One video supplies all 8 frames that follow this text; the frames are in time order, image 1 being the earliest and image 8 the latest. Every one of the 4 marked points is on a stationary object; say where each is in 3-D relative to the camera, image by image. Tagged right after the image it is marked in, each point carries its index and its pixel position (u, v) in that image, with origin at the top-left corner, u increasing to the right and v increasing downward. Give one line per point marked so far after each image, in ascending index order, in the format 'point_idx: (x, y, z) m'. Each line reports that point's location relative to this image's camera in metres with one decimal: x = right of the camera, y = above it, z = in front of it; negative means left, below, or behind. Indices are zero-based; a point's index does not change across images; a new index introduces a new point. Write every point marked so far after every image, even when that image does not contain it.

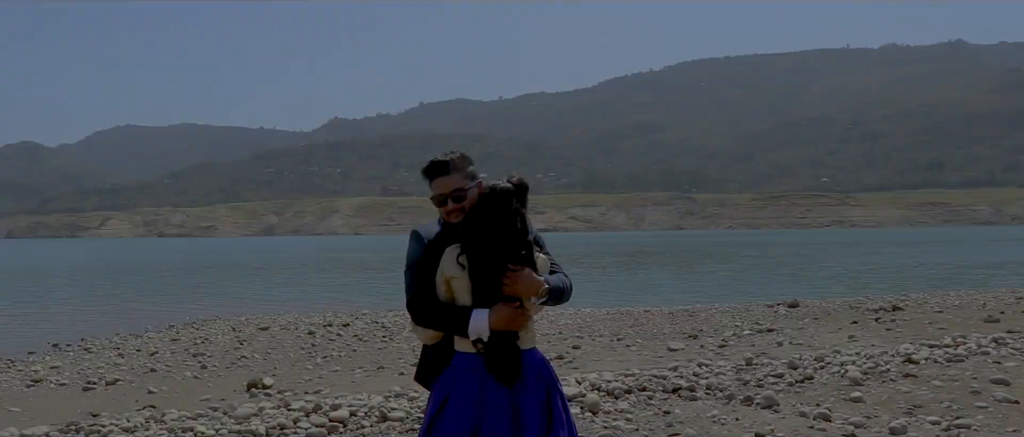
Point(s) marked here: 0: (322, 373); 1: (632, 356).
0: (-3.6, -3.0, +19.1) m
1: (+2.2, -2.5, +18.4) m
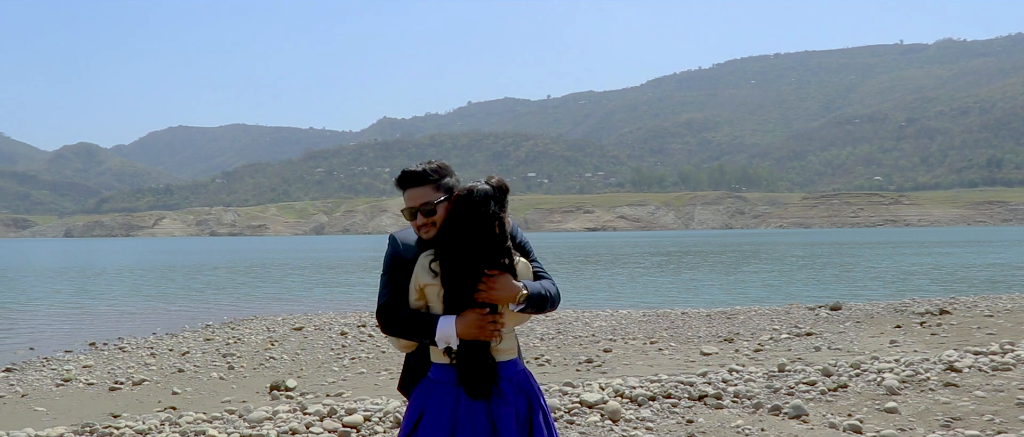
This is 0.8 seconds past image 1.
0: (-3.1, -3.0, +18.8) m
1: (+2.7, -2.5, +17.8) m
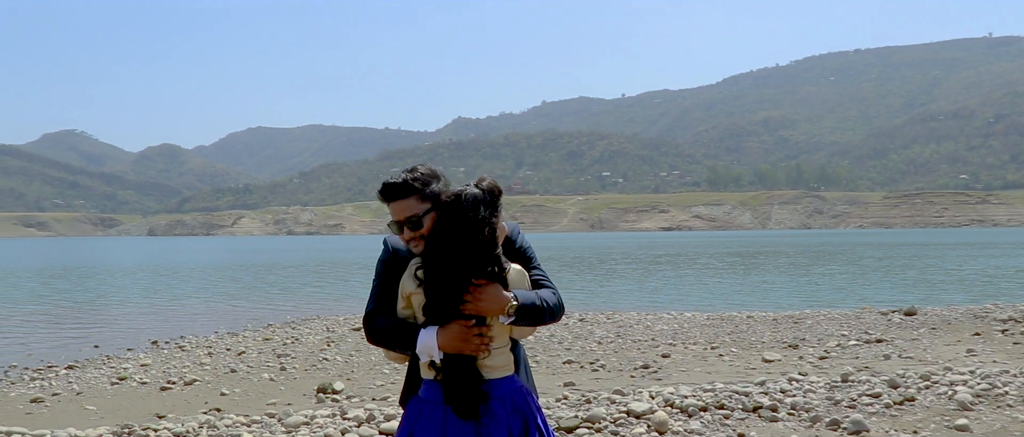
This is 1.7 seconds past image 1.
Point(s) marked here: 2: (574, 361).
0: (-2.1, -3.0, +18.4) m
1: (+3.6, -2.5, +17.0) m
2: (+1.2, -2.8, +19.6) m
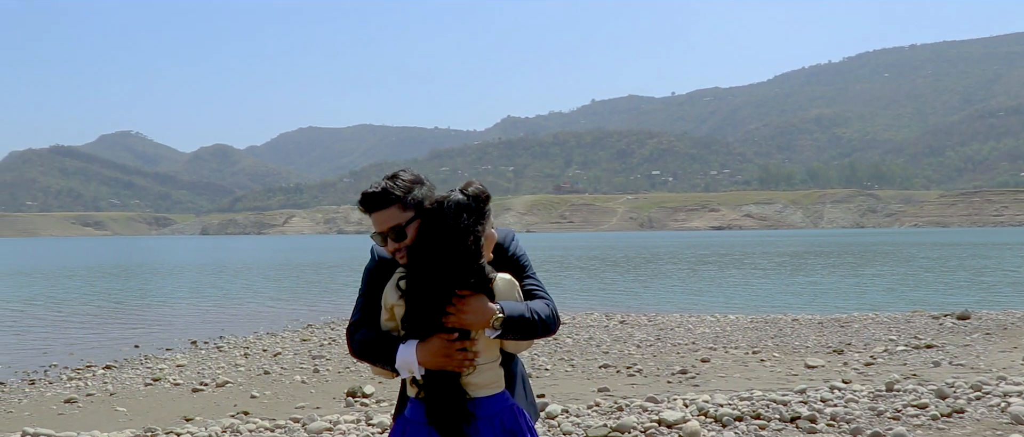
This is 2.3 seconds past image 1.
0: (-1.5, -3.0, +18.1) m
1: (+4.1, -2.5, +16.4) m
2: (+1.9, -2.8, +19.1) m
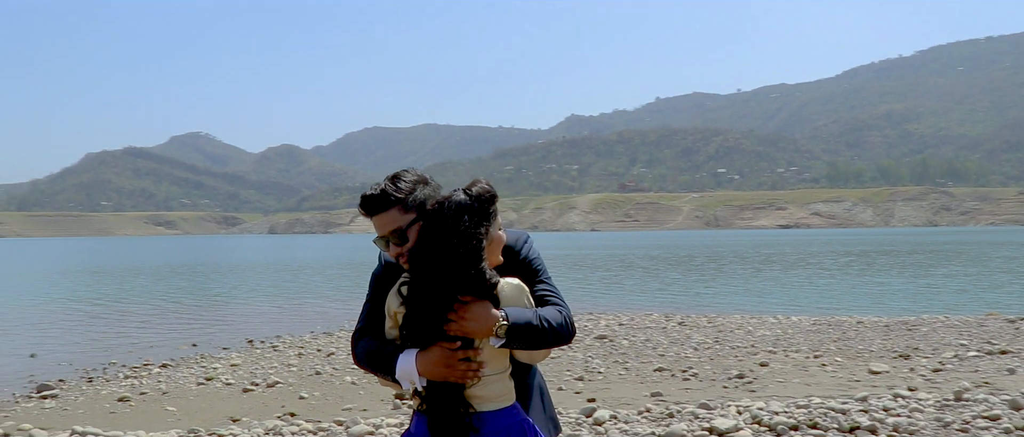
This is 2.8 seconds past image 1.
0: (-0.6, -3.0, +17.8) m
1: (+4.9, -2.5, +15.7) m
2: (+2.9, -2.8, +18.6) m
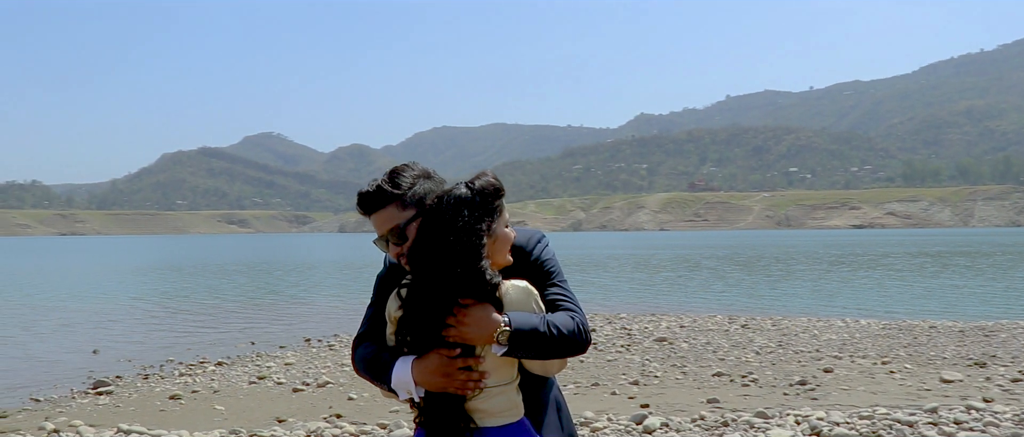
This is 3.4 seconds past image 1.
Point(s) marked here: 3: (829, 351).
0: (+0.3, -3.0, +17.3) m
1: (+5.7, -2.5, +14.9) m
2: (+3.8, -2.8, +17.9) m
3: (+6.2, -2.6, +19.6) m
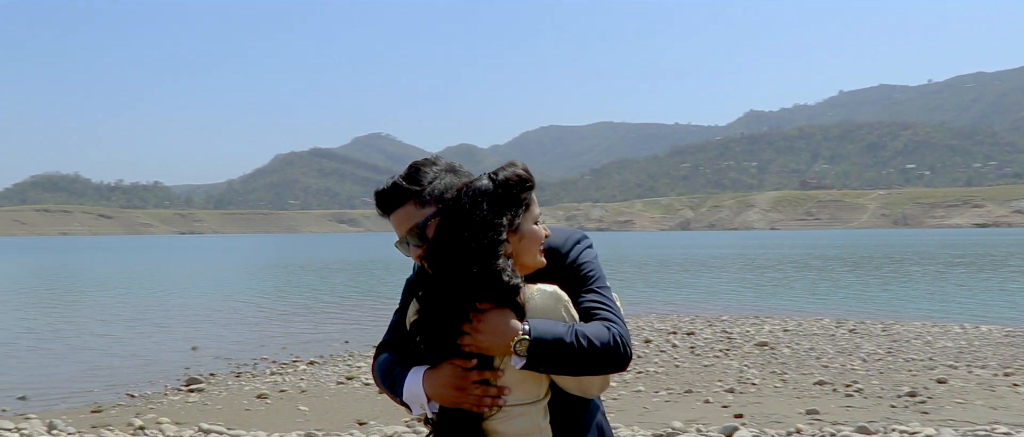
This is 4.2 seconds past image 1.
0: (+1.7, -2.9, +16.6) m
1: (+6.8, -2.5, +13.6) m
2: (+5.3, -2.8, +16.8) m
3: (+7.9, -2.6, +18.2) m
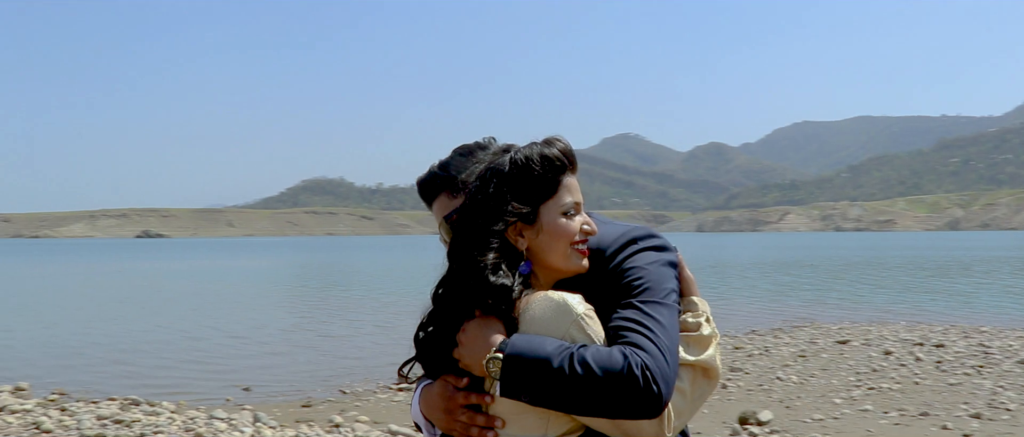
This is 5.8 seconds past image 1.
0: (+4.8, -2.9, +14.8) m
1: (+9.1, -2.4, +10.7) m
2: (+8.4, -2.7, +14.1) m
3: (+11.2, -2.5, +14.9) m
